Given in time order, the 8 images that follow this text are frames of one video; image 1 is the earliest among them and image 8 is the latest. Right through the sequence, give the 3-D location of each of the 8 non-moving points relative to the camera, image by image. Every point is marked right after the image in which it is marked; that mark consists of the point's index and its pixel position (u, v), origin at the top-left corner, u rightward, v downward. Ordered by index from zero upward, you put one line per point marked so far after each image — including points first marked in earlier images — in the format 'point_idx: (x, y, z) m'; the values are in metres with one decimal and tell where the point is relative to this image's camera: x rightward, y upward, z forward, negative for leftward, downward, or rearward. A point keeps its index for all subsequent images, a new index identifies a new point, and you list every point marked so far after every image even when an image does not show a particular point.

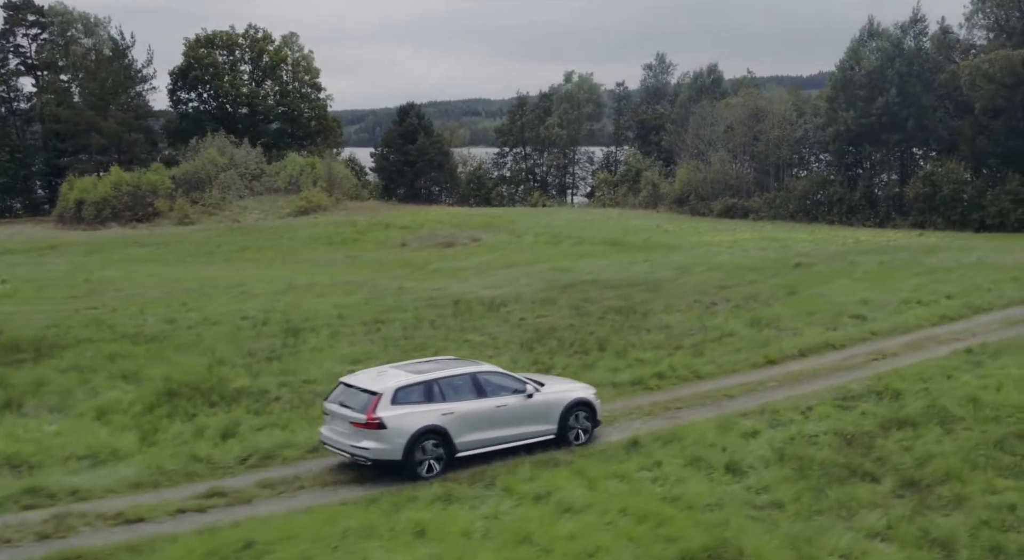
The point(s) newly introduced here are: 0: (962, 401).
0: (+8.8, -2.4, +16.1) m
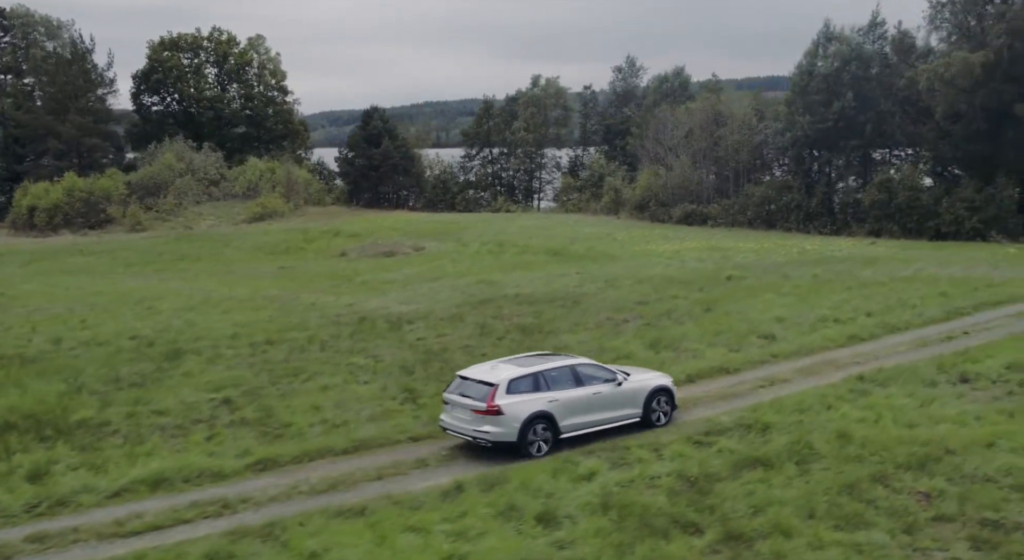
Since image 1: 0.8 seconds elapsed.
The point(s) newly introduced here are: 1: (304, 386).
0: (+5.8, -2.9, +15.1) m
1: (-4.8, -2.5, +19.2) m
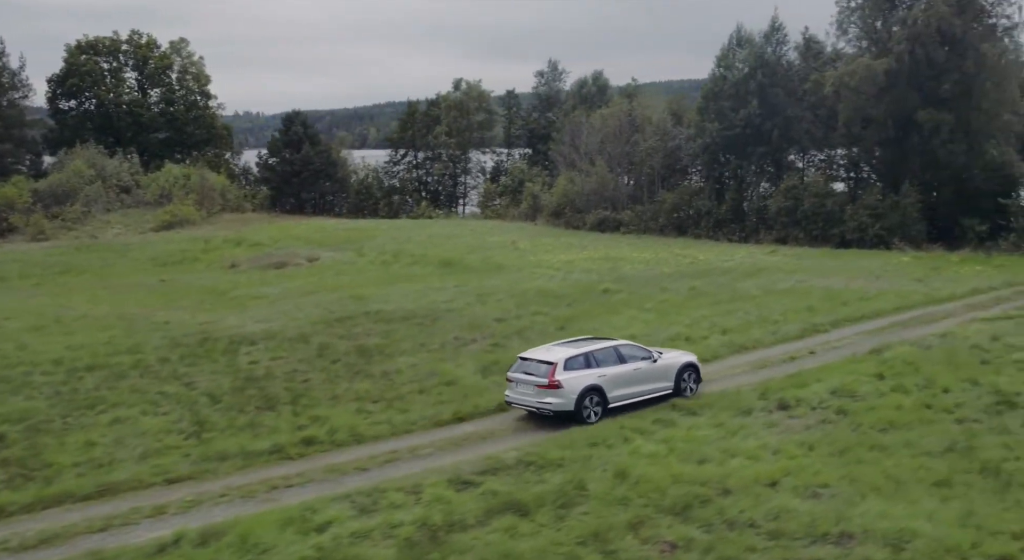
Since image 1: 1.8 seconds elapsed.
0: (+1.7, -3.4, +14.3) m
1: (-9.1, -3.0, +18.0) m
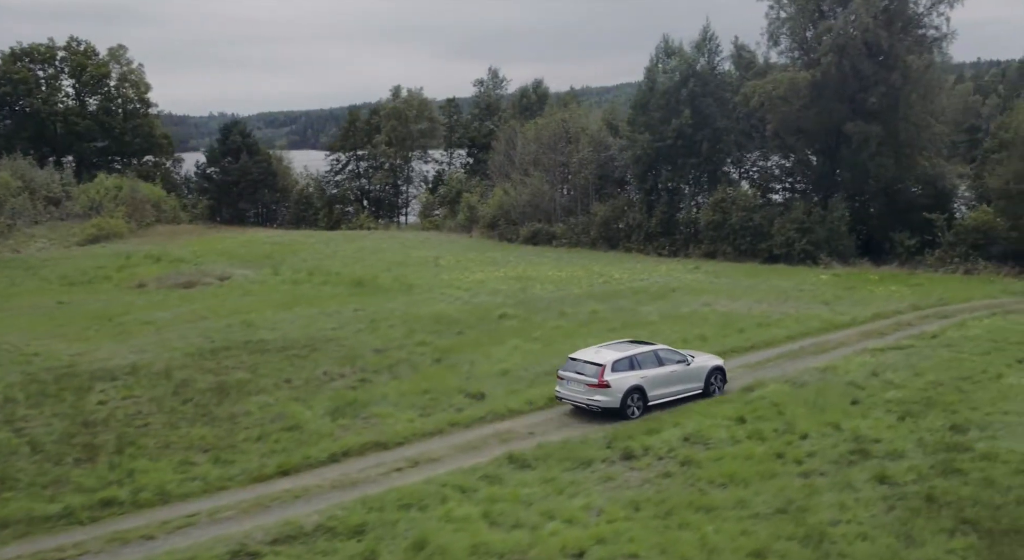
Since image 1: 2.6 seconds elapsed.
0: (-1.7, -4.2, +13.2) m
1: (-12.5, -3.9, +16.8) m
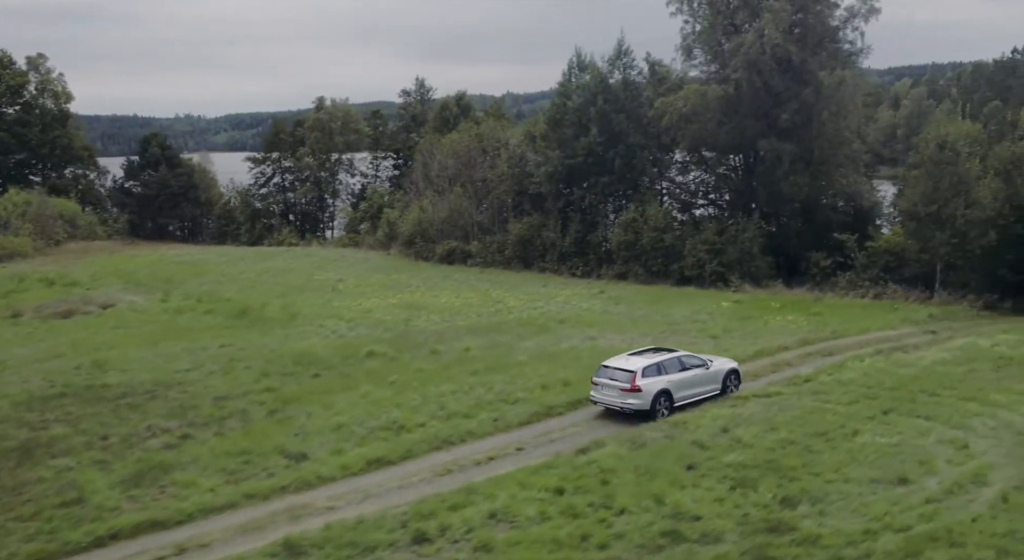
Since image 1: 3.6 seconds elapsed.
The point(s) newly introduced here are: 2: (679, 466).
0: (-5.5, -5.4, +11.5) m
1: (-16.4, -5.2, +14.9) m
2: (+3.4, -3.8, +16.9) m
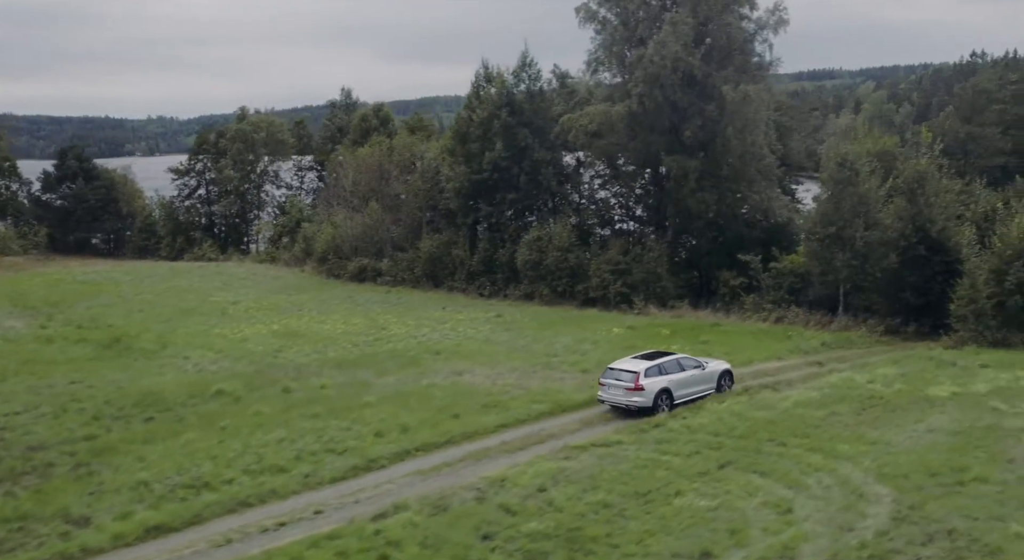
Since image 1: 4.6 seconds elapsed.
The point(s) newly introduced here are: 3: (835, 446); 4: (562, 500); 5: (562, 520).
0: (-9.6, -6.4, +9.9) m
1: (-20.5, -6.3, +13.2) m
2: (-0.7, -4.8, +15.4) m
3: (+7.3, -3.8, +18.7) m
4: (+1.0, -4.4, +16.6) m
5: (+1.0, -4.6, +15.8) m
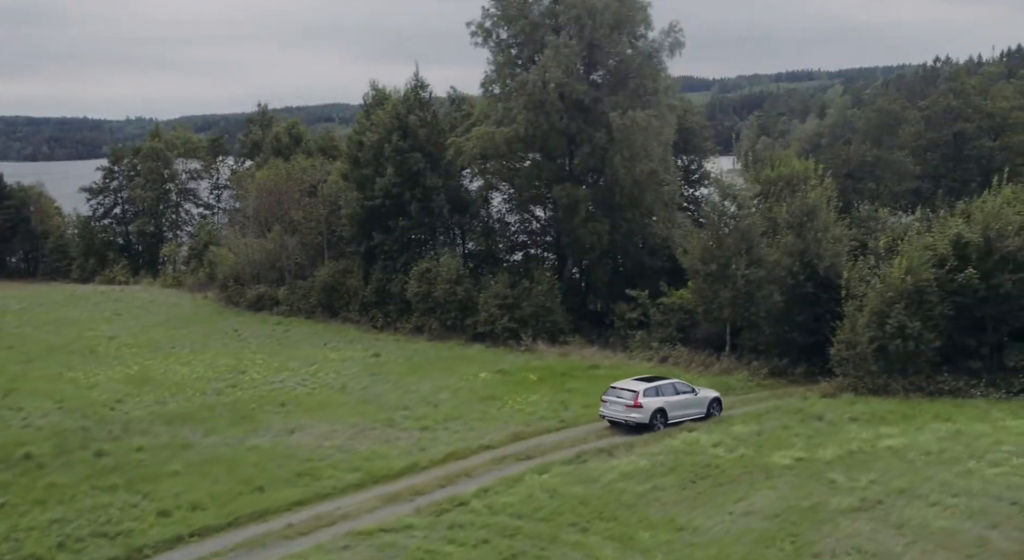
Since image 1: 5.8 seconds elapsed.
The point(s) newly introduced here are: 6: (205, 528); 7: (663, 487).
0: (-14.2, -8.0, +8.3) m
1: (-25.2, -7.9, +11.5) m
2: (-5.4, -6.3, +13.8) m
3: (+2.6, -5.2, +17.1) m
4: (-3.7, -5.9, +15.0) m
5: (-3.7, -6.1, +14.2) m
6: (-6.6, -5.5, +18.5) m
7: (+3.5, -4.8, +19.1) m
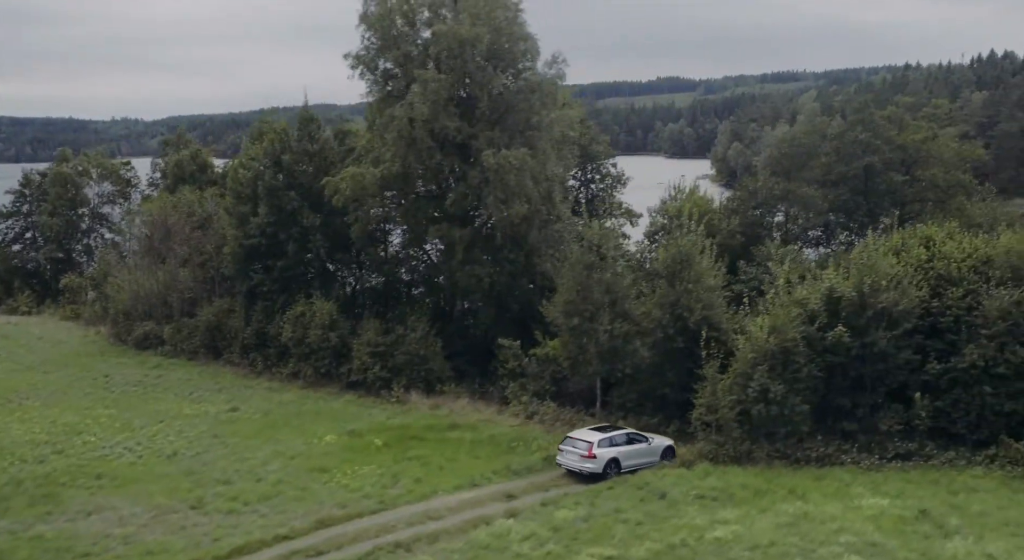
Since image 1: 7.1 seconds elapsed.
0: (-19.2, -10.0, +6.5) m
1: (-30.1, -9.9, +9.7) m
2: (-10.3, -8.2, +12.1) m
3: (-2.3, -7.1, +15.3) m
4: (-8.6, -7.8, +13.2) m
5: (-8.6, -8.0, +12.4) m
6: (-11.6, -7.4, +16.7) m
7: (-1.4, -6.6, +17.3) m
